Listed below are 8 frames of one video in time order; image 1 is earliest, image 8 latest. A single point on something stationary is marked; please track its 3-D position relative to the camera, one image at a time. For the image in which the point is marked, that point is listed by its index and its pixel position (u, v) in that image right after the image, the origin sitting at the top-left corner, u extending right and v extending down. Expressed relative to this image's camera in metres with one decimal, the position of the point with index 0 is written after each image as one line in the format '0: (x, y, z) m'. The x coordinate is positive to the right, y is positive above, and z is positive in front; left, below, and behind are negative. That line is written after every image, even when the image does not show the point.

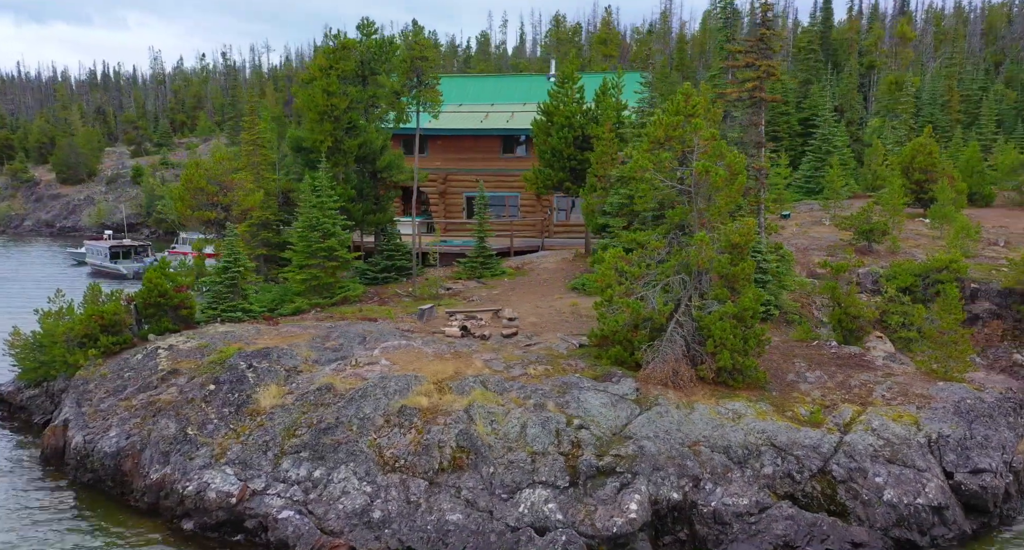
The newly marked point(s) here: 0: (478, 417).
0: (-0.7, -2.6, +15.7) m
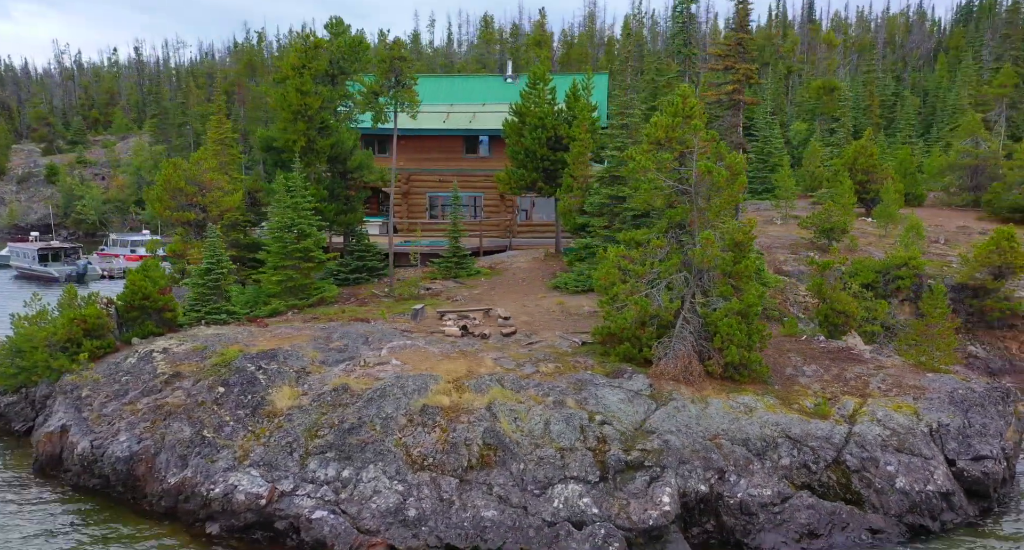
0: (-0.2, -2.5, +15.8) m
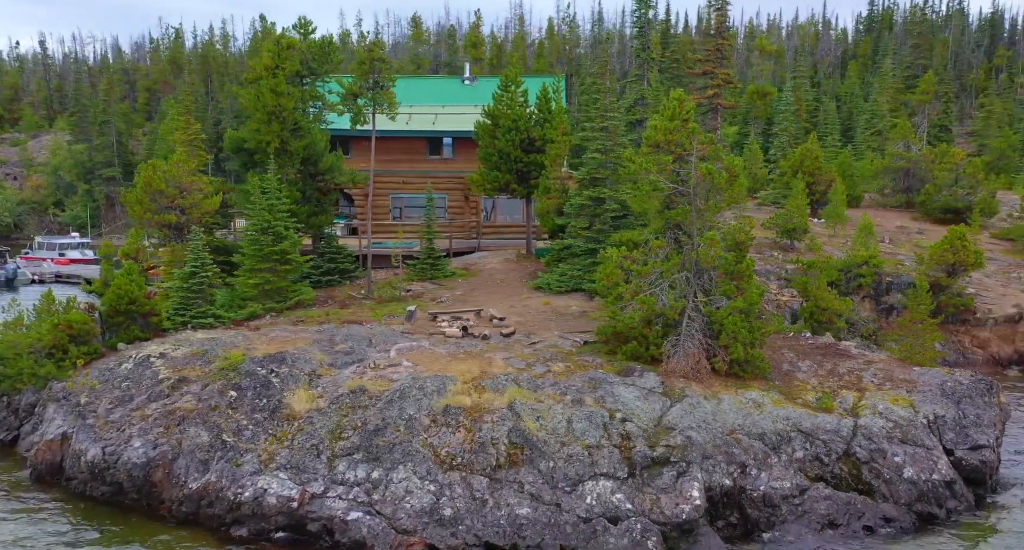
0: (+0.2, -2.5, +15.9) m
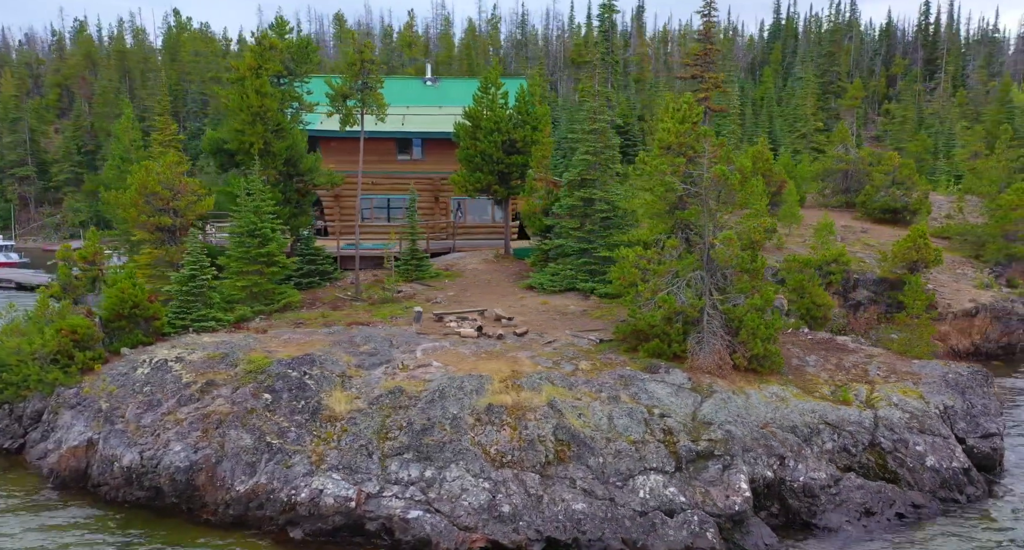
0: (+1.0, -2.5, +16.2) m
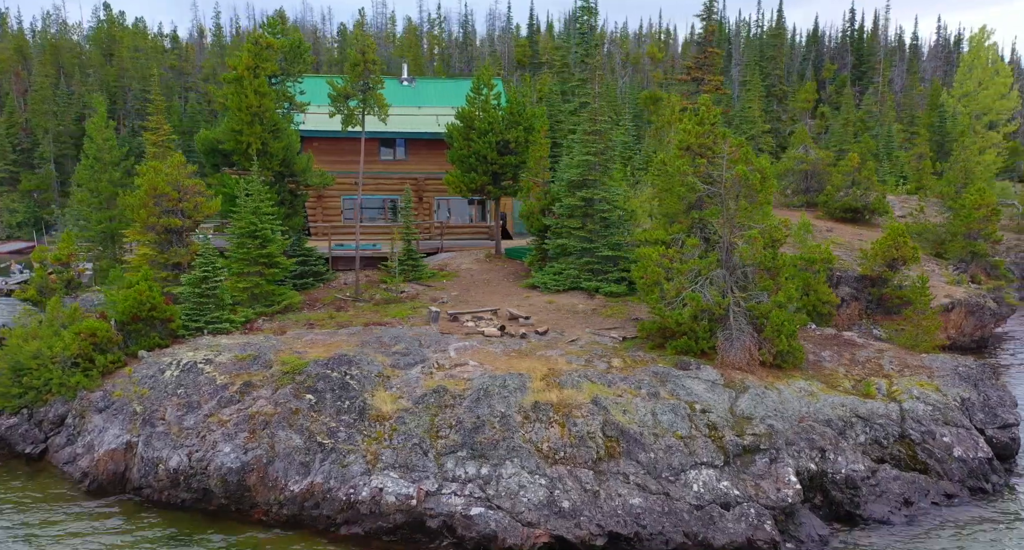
0: (+1.9, -2.5, +16.4) m
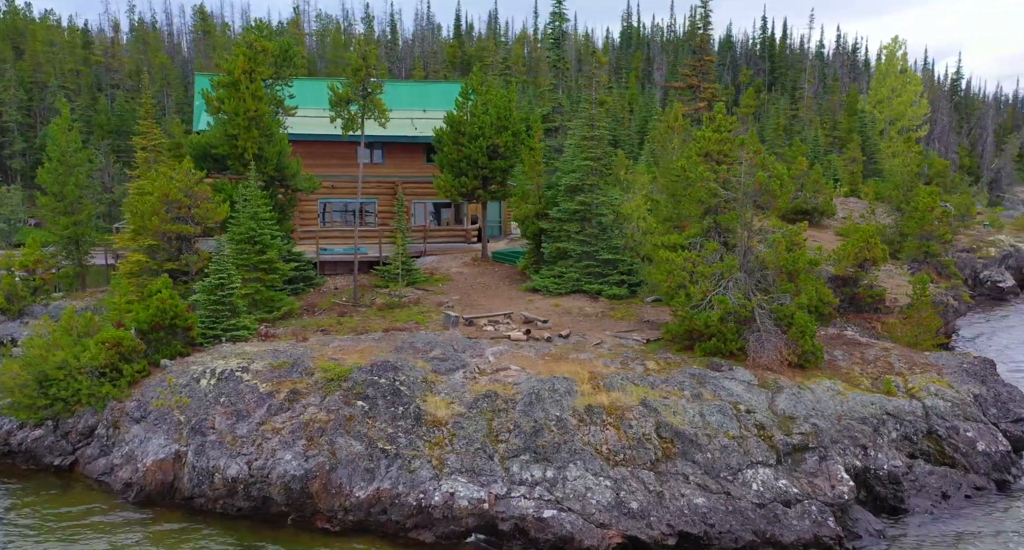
0: (+2.9, -2.6, +16.8) m
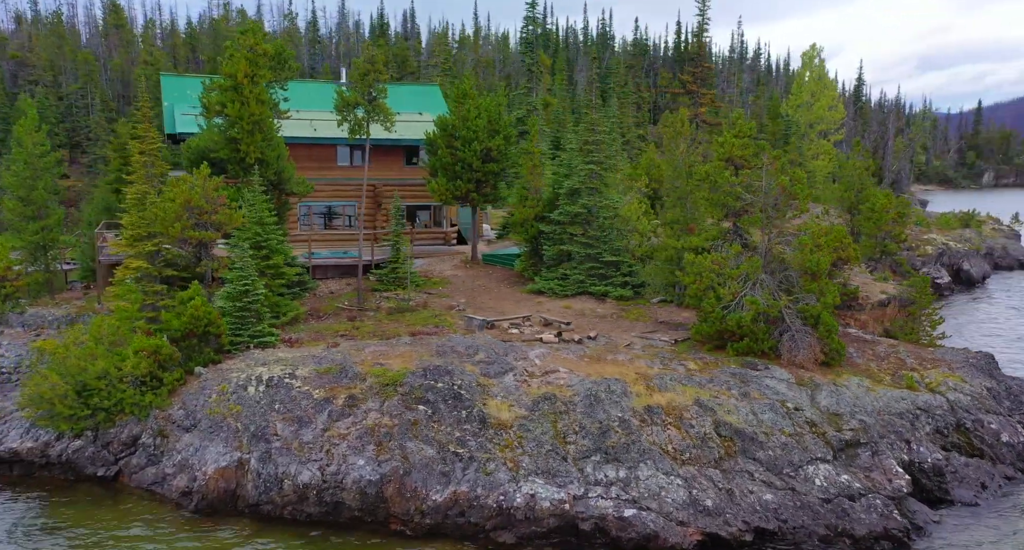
0: (+4.1, -2.7, +17.4) m
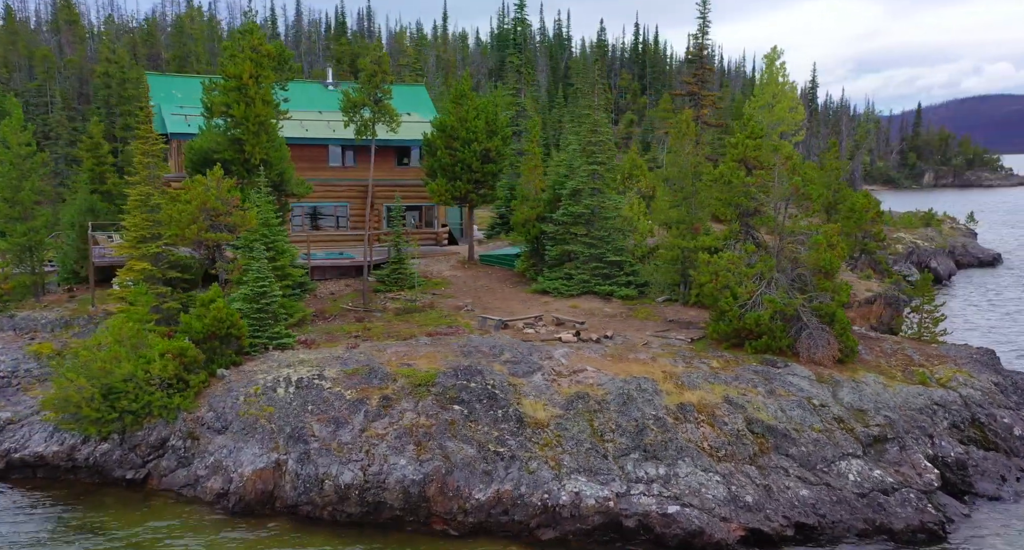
0: (+4.8, -2.7, +17.7) m
